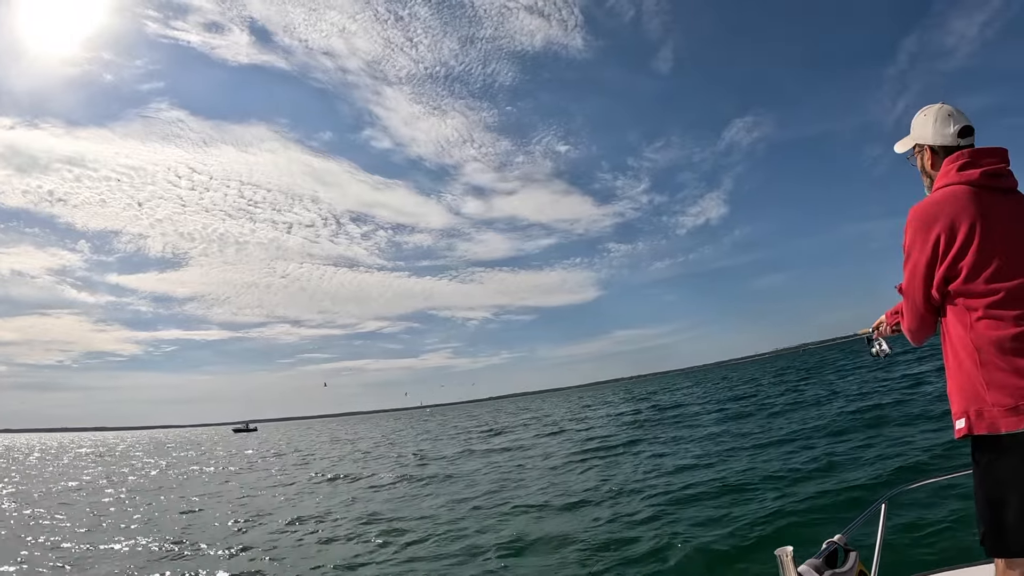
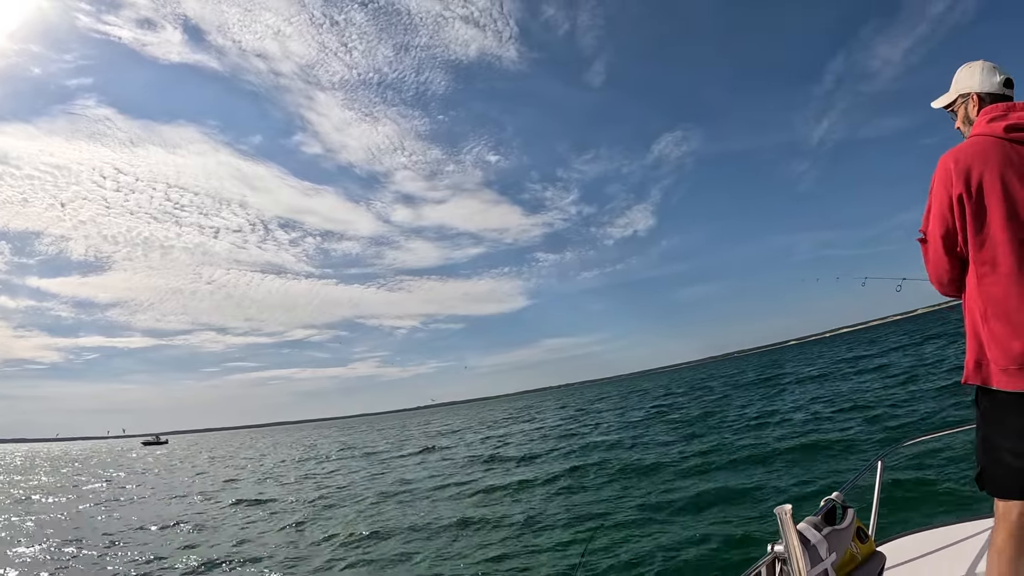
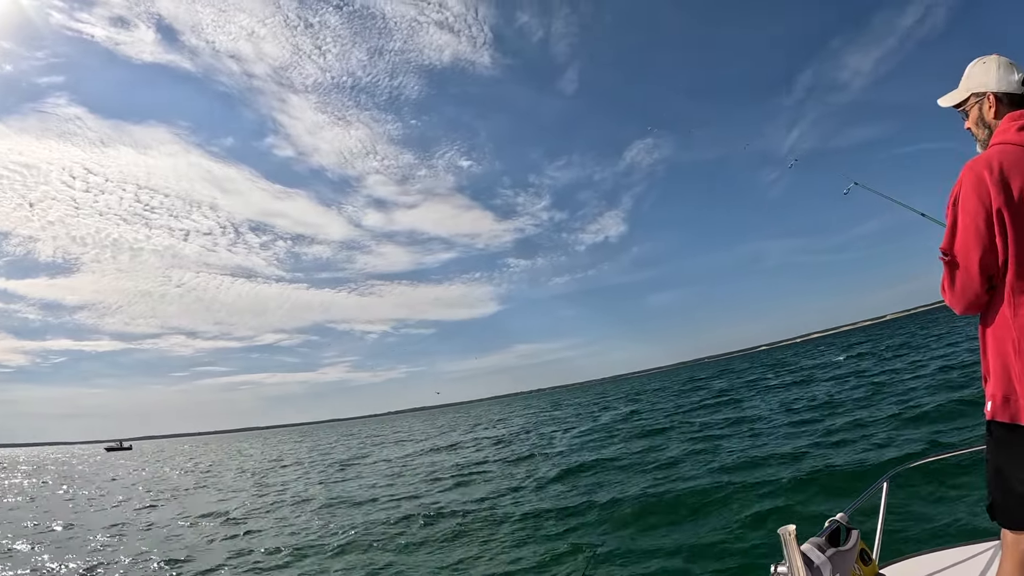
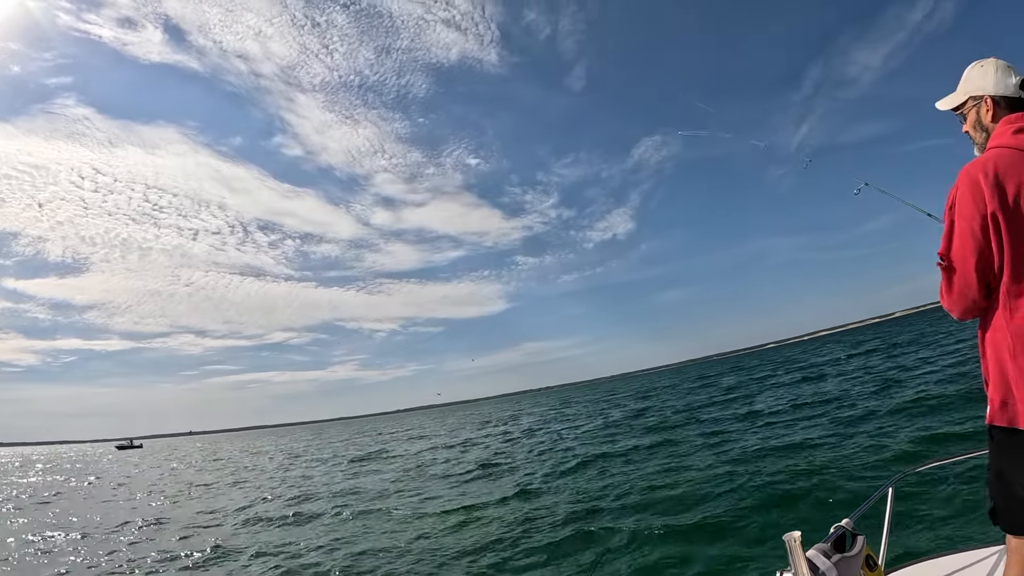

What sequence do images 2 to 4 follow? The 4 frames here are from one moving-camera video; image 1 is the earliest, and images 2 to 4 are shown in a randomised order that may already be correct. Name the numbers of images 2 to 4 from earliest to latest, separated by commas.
2, 4, 3
